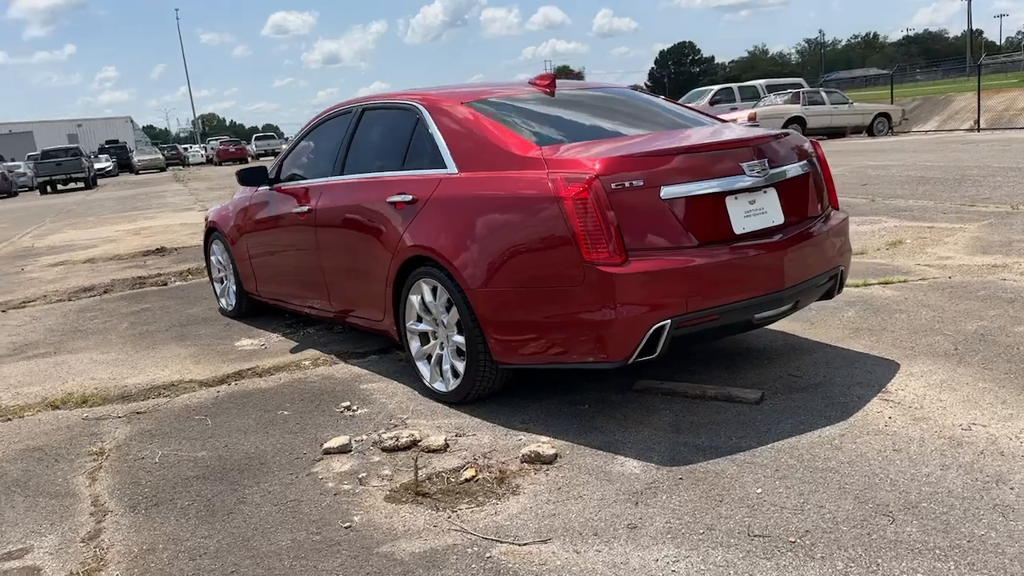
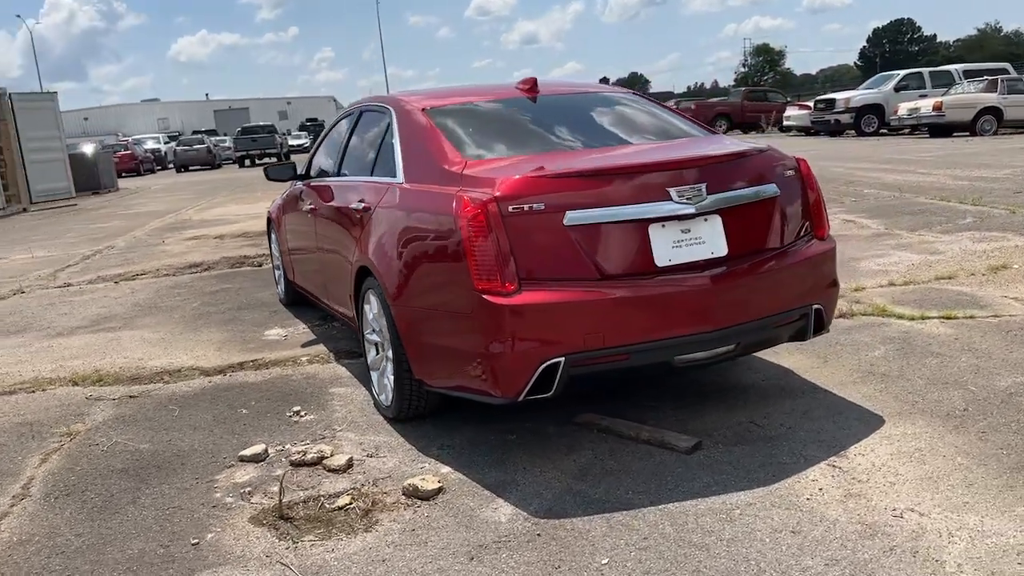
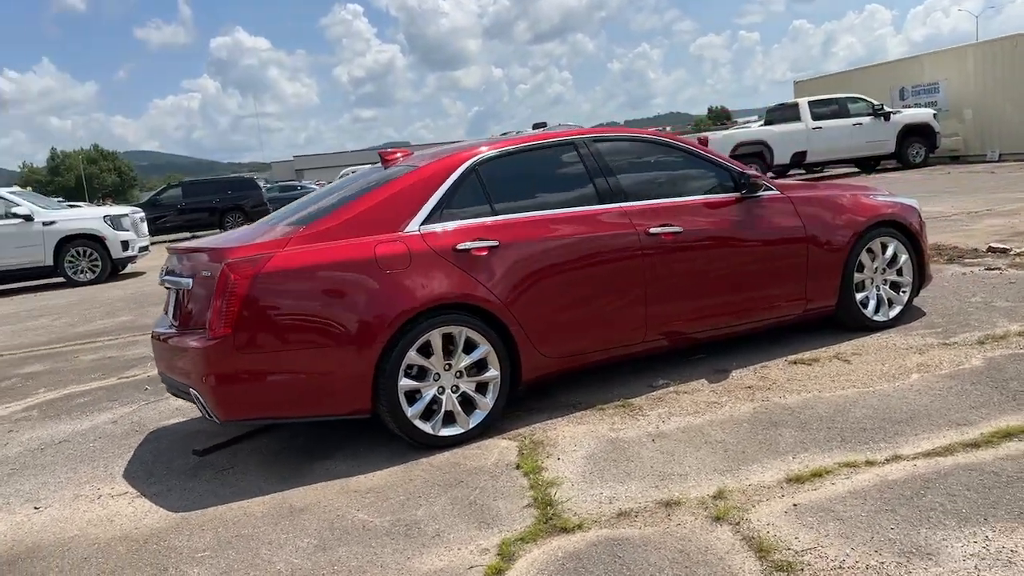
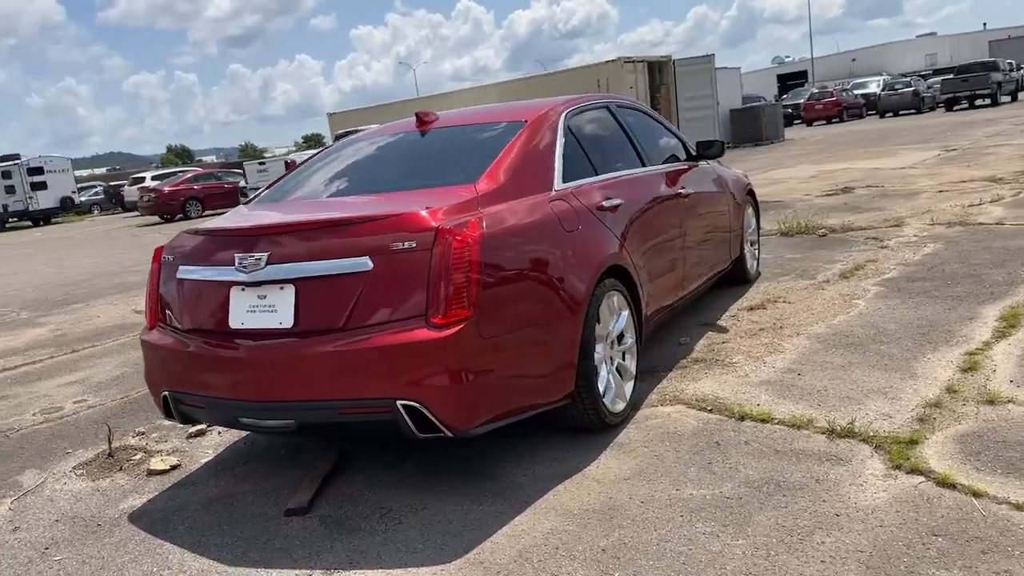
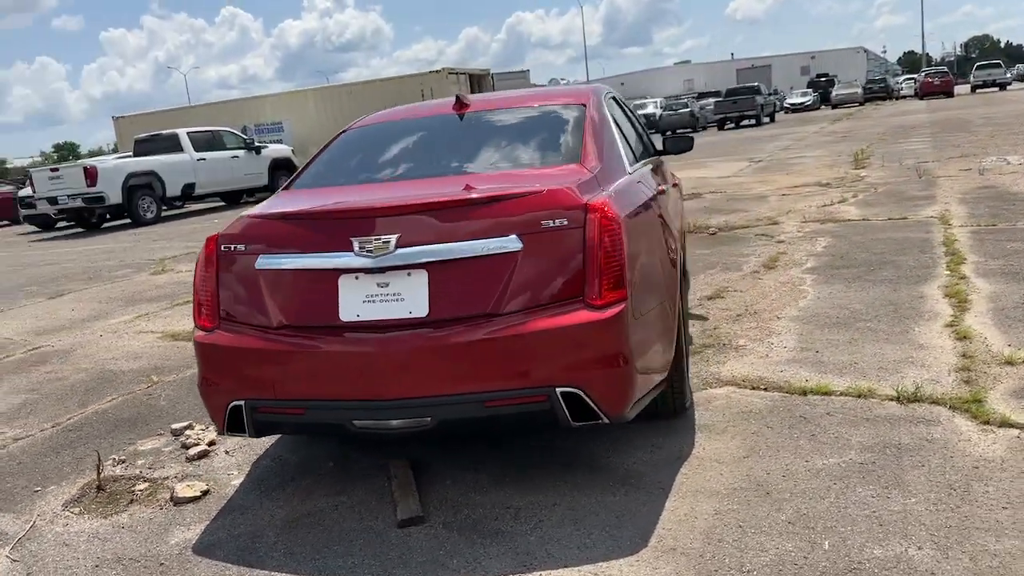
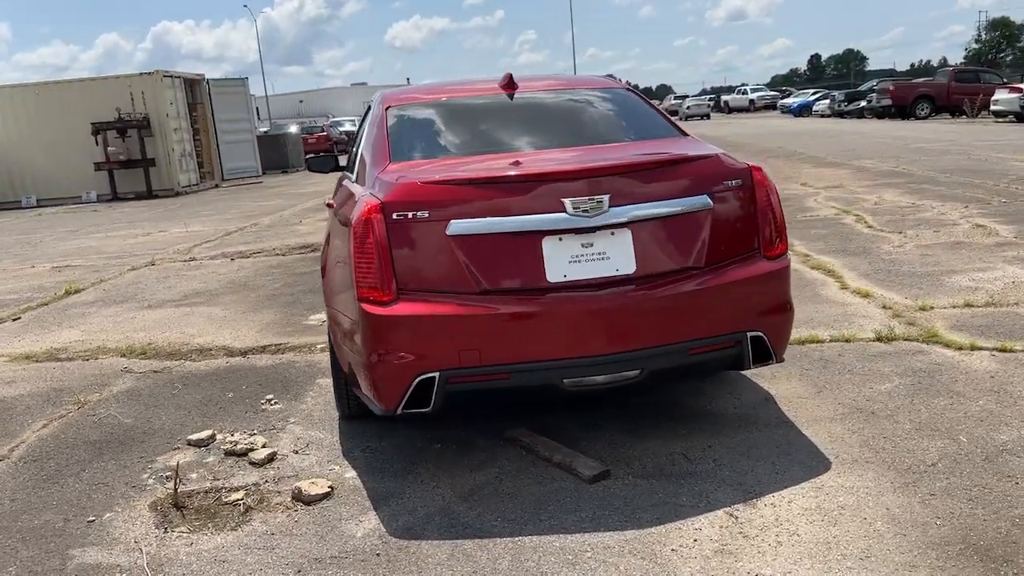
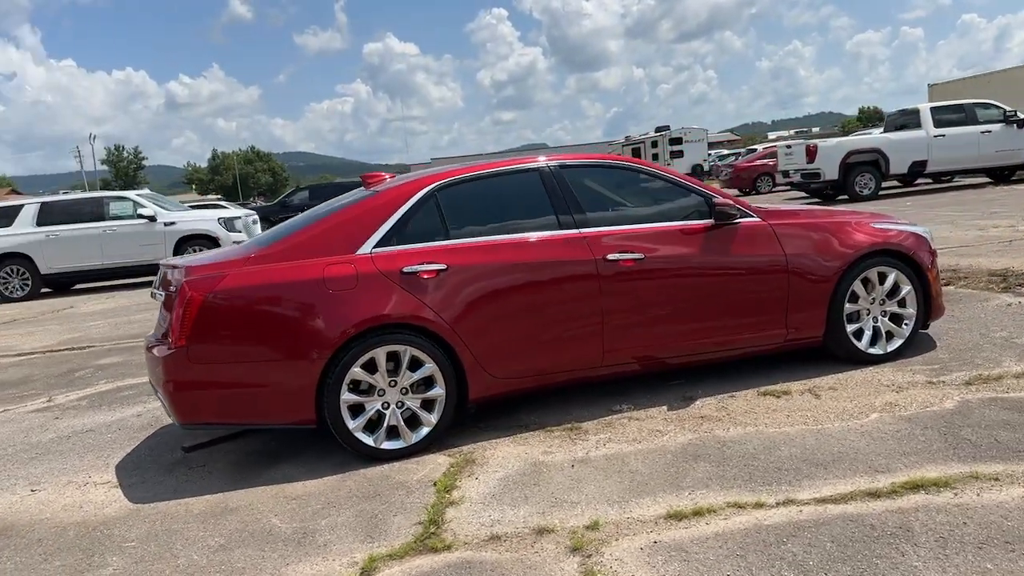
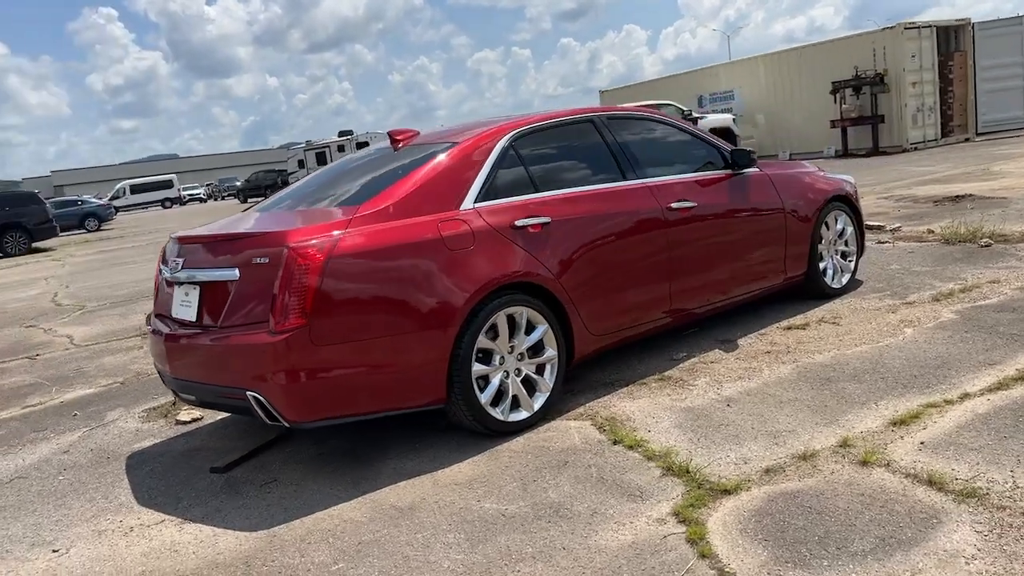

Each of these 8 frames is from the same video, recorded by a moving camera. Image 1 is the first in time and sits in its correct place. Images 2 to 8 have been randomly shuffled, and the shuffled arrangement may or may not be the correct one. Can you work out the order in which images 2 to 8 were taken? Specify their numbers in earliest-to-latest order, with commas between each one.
2, 6, 5, 4, 8, 3, 7
